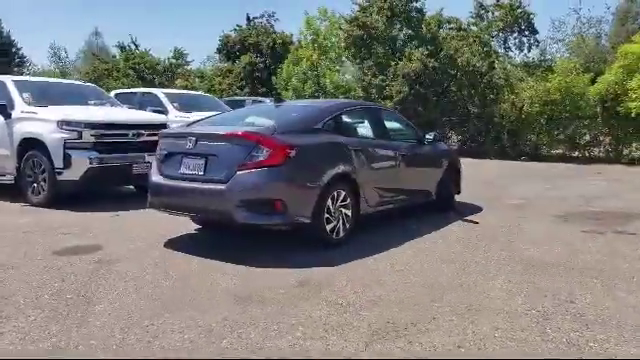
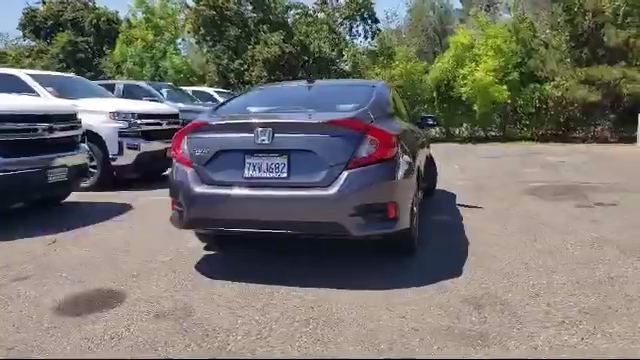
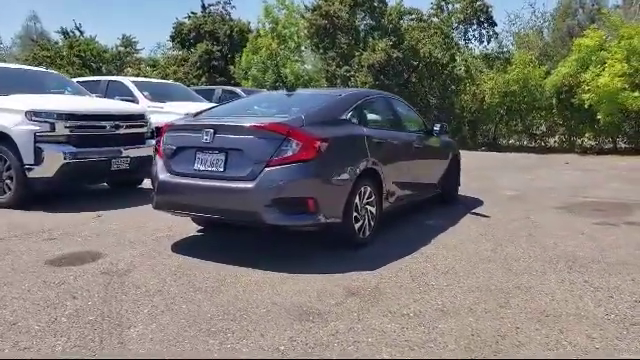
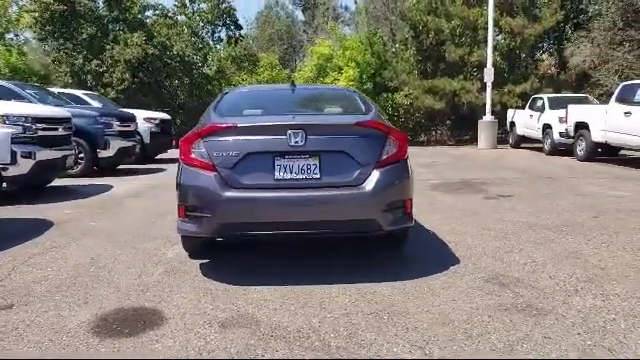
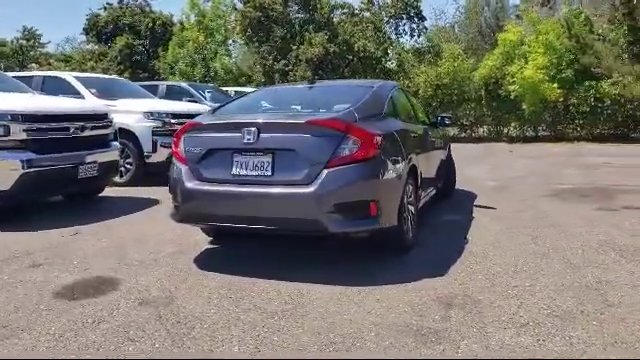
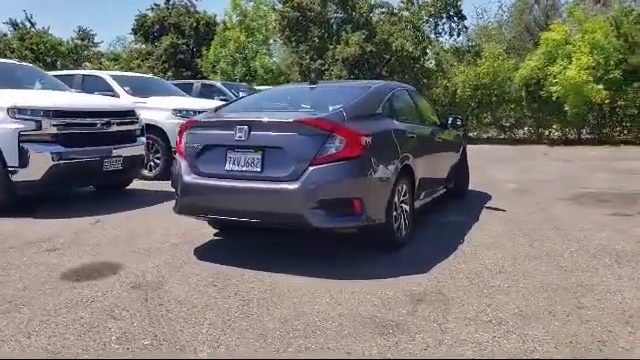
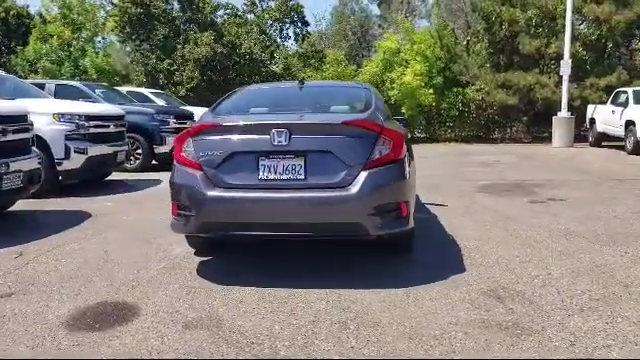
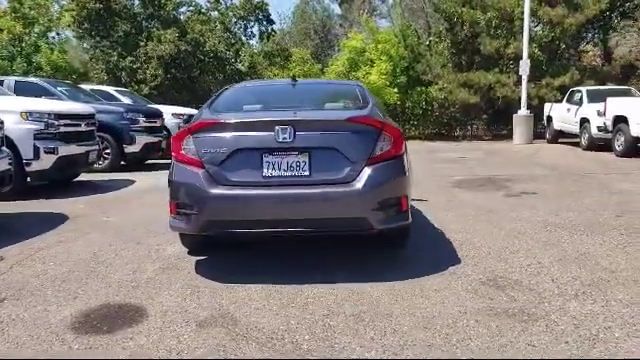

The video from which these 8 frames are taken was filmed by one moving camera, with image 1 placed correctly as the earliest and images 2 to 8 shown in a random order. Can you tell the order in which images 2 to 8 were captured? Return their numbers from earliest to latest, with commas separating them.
3, 6, 5, 2, 7, 8, 4
